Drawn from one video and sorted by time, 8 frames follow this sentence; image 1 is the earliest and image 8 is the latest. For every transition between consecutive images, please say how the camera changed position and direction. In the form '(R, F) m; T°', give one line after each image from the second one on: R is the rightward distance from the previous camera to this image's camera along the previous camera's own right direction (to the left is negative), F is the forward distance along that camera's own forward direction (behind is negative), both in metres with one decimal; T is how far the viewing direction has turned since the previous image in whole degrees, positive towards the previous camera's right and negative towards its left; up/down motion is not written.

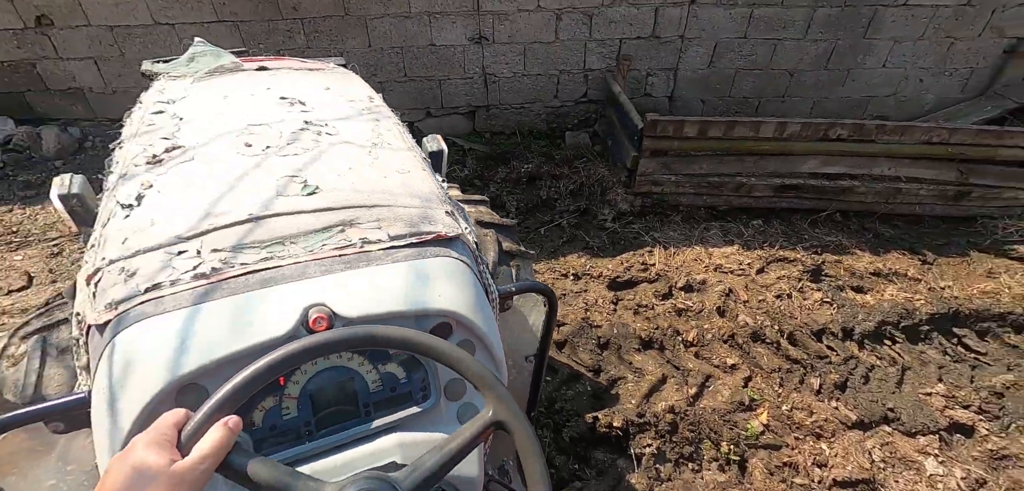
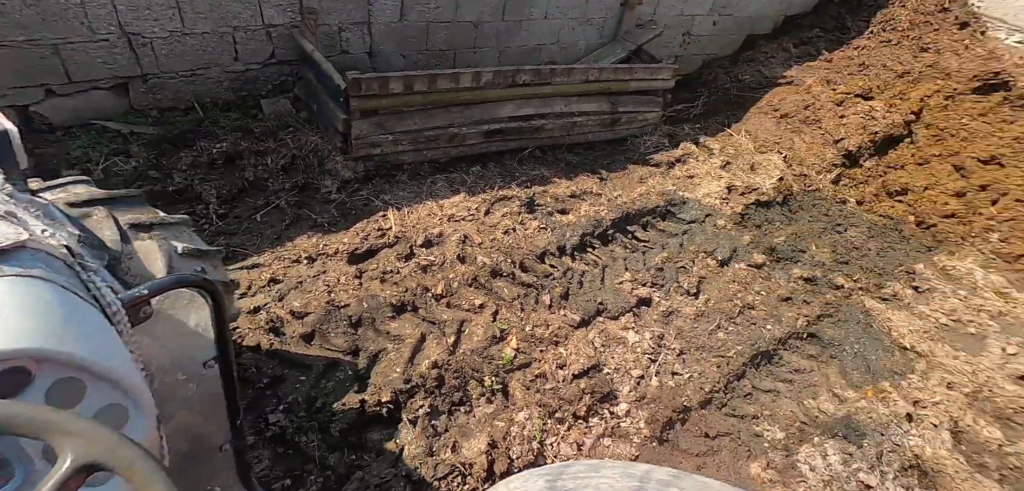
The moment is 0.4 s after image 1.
(0.0, +0.1) m; +30°
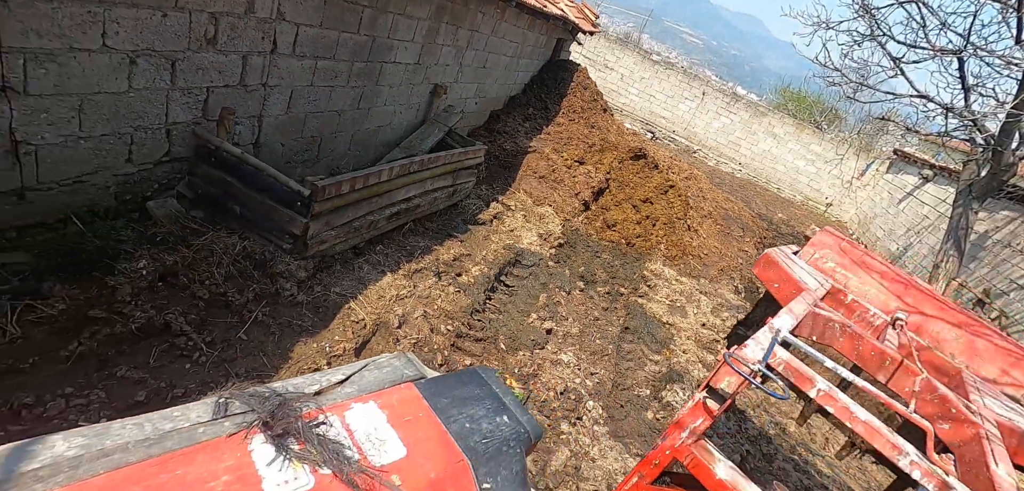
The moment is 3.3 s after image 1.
(-0.4, -1.3) m; -34°
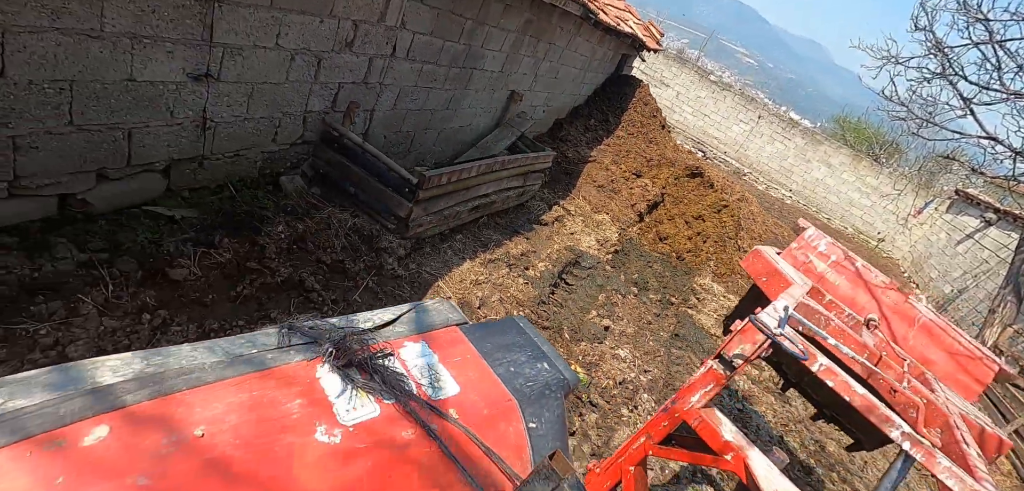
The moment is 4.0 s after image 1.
(-0.3, -0.4) m; -4°
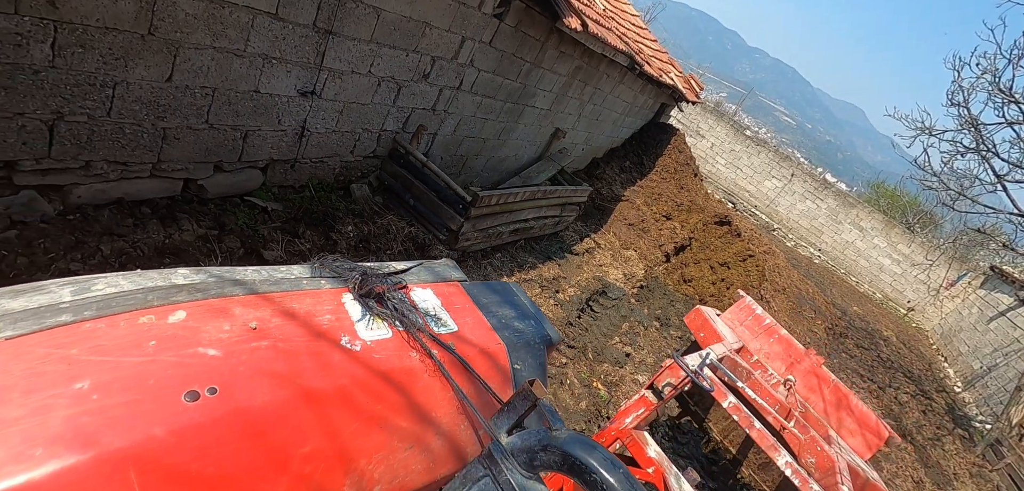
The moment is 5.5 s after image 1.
(-0.1, -0.4) m; -3°
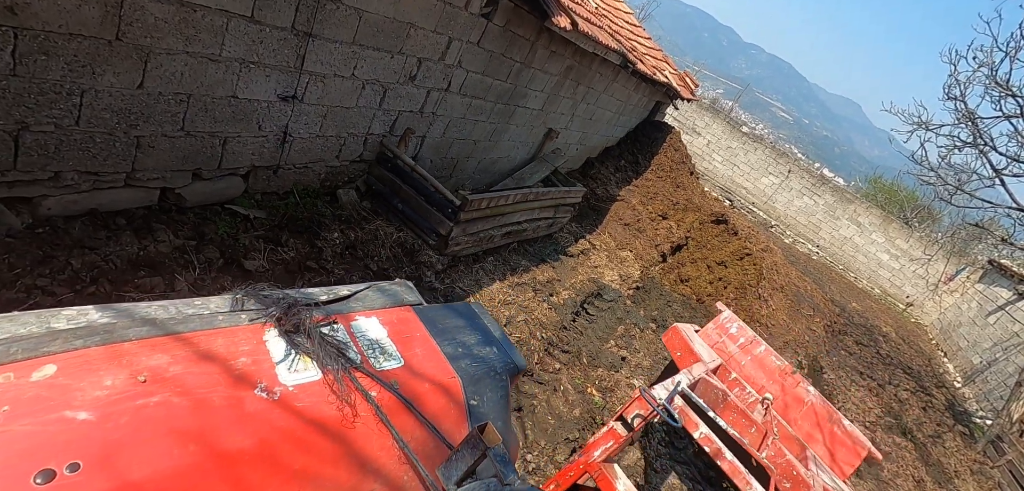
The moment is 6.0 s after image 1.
(+0.1, +0.1) m; 0°
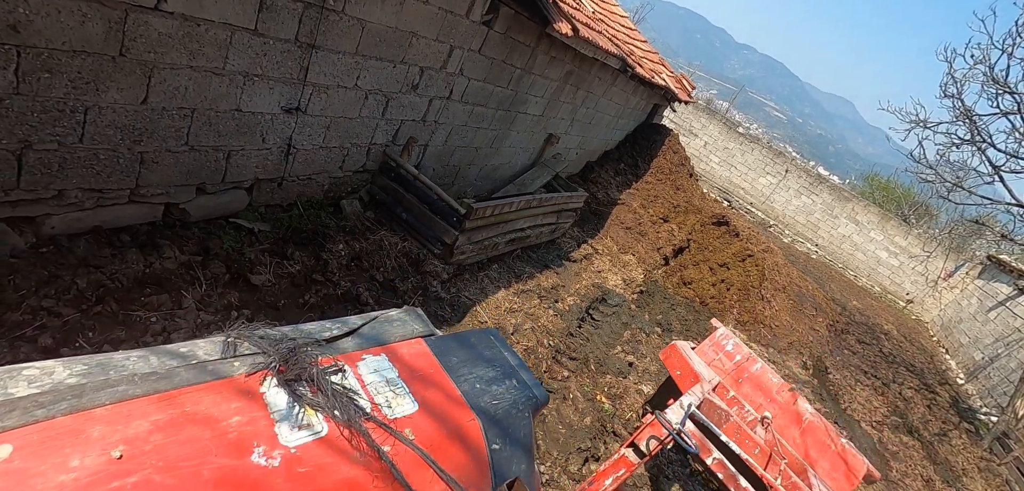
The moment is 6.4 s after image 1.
(-0.1, 0.0) m; 0°
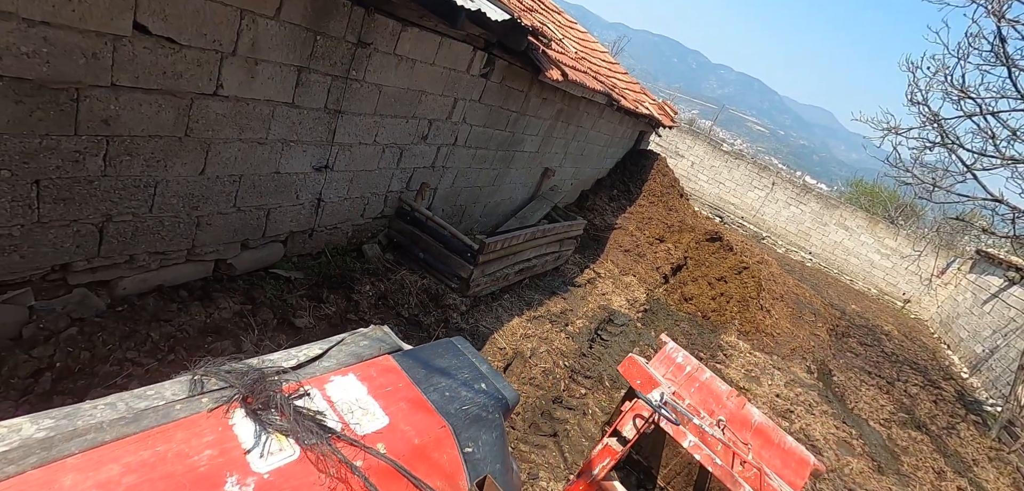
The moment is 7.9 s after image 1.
(-0.1, -0.4) m; +1°
